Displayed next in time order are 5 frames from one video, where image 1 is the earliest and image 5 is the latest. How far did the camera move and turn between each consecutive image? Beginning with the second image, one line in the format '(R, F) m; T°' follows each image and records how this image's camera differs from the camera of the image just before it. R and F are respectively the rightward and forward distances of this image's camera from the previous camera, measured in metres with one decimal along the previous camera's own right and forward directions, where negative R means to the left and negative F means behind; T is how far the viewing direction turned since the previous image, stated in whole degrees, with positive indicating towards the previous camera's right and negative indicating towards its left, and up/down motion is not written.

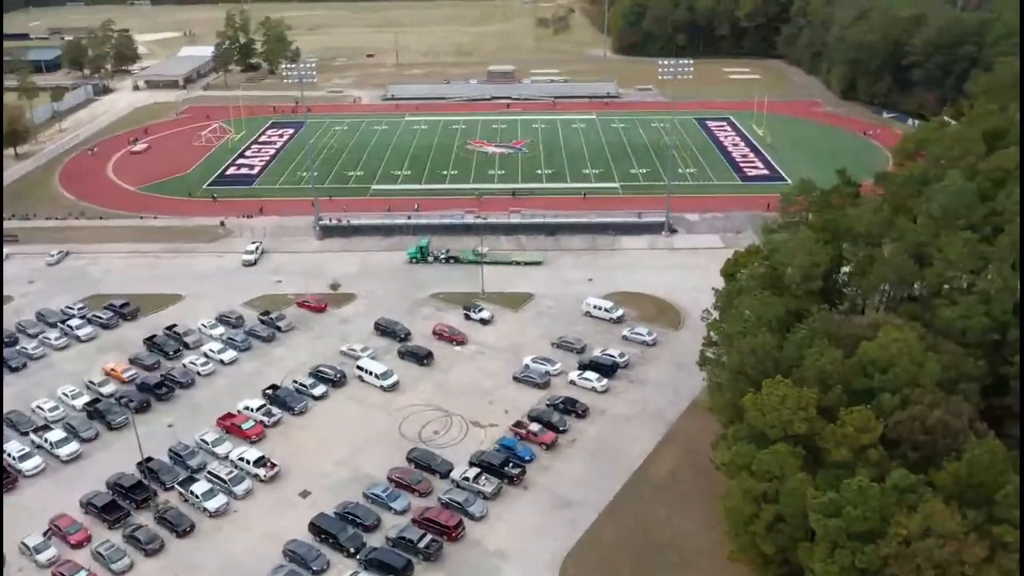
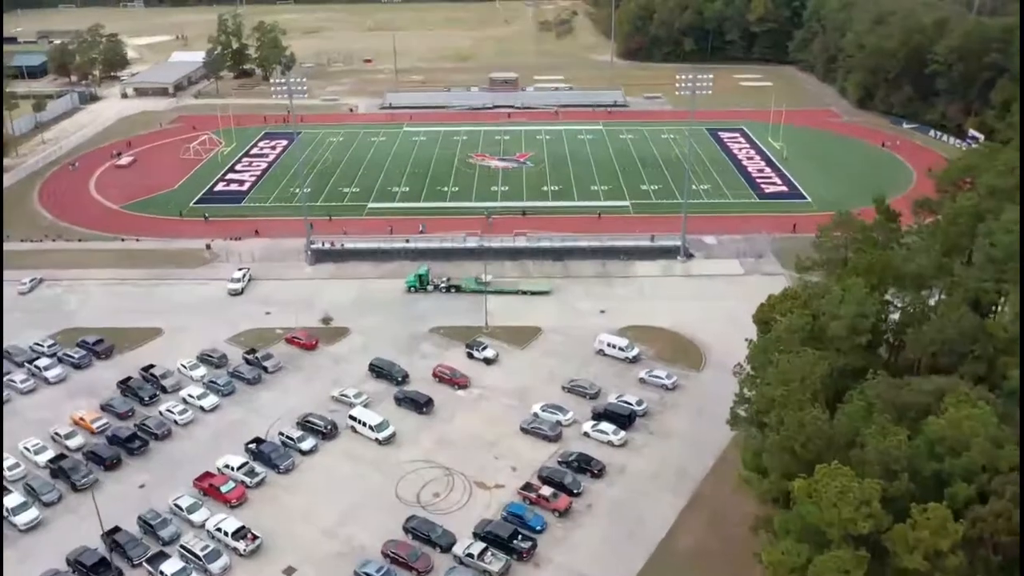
(-0.4, +3.6) m; 0°
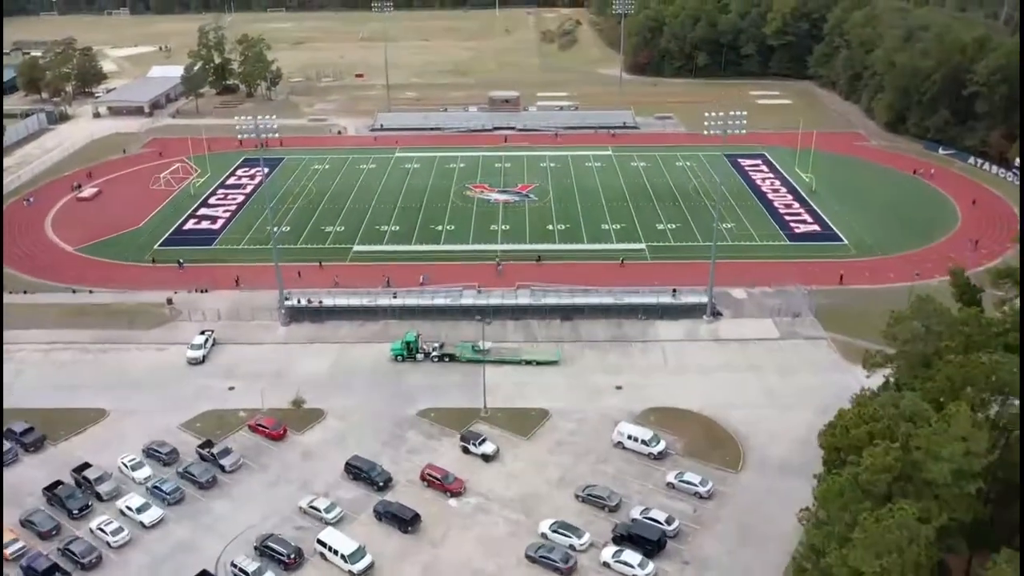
(-0.1, +6.6) m; 0°
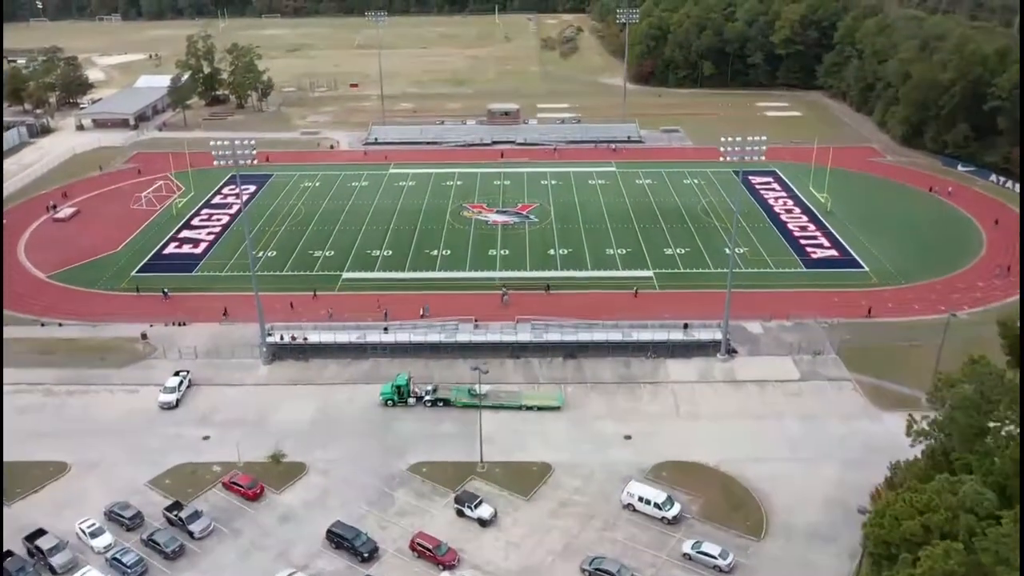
(0.0, +3.3) m; 0°
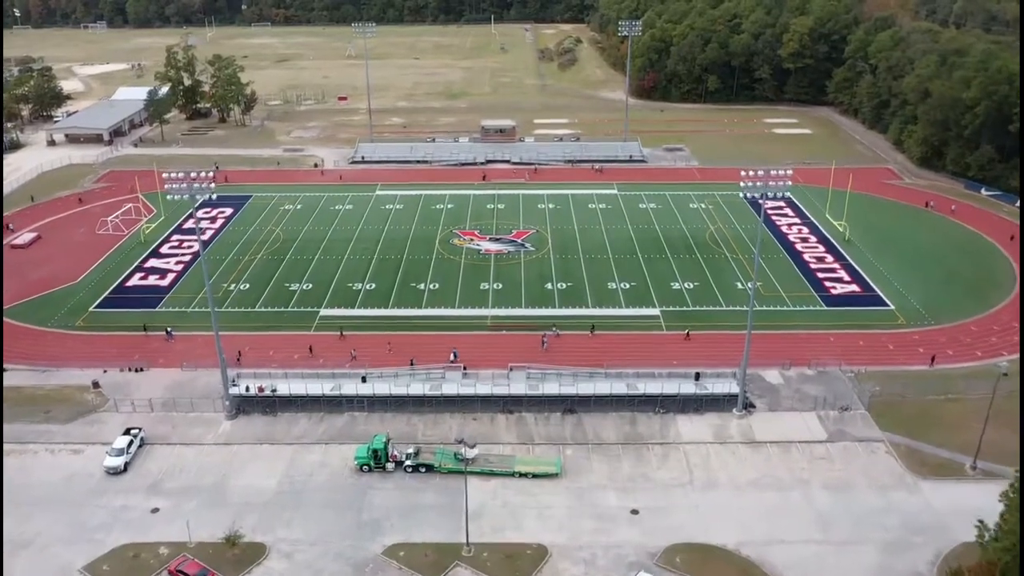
(+0.2, +4.5) m; 0°
